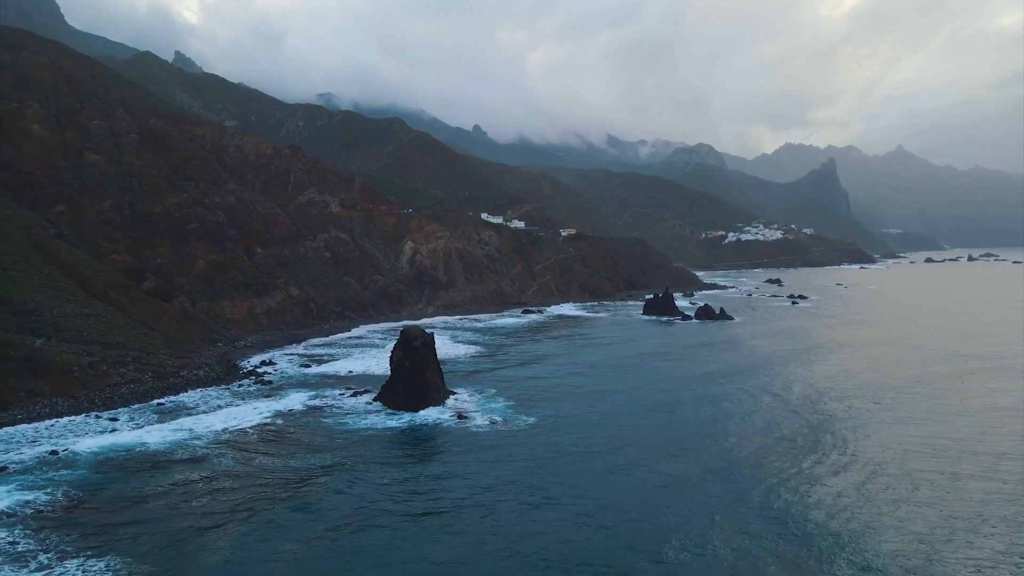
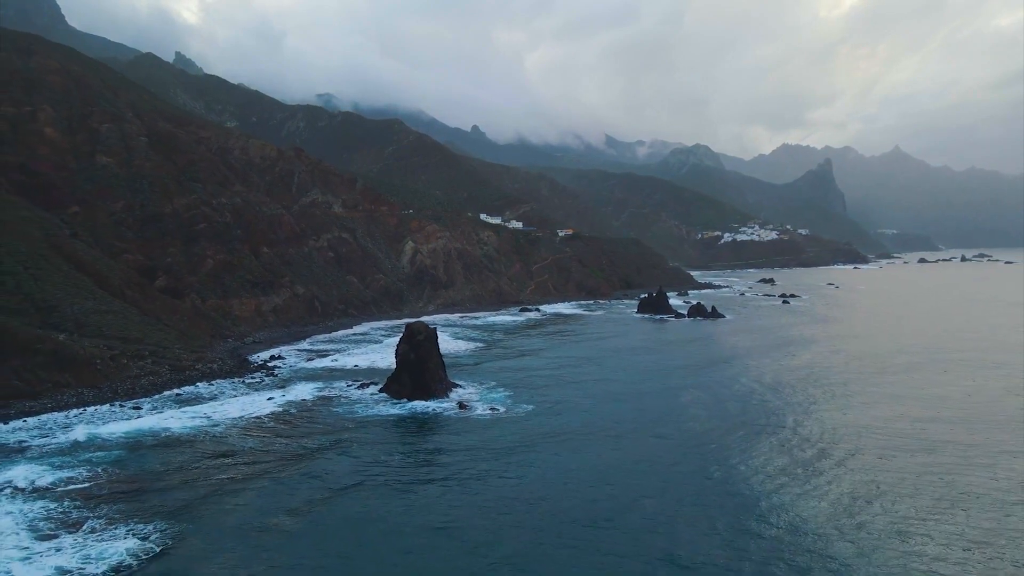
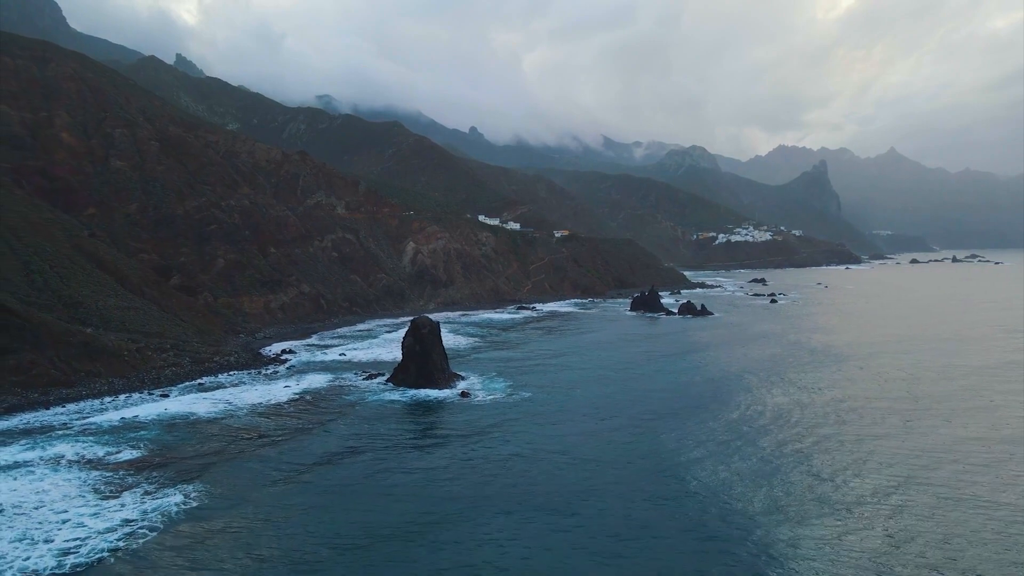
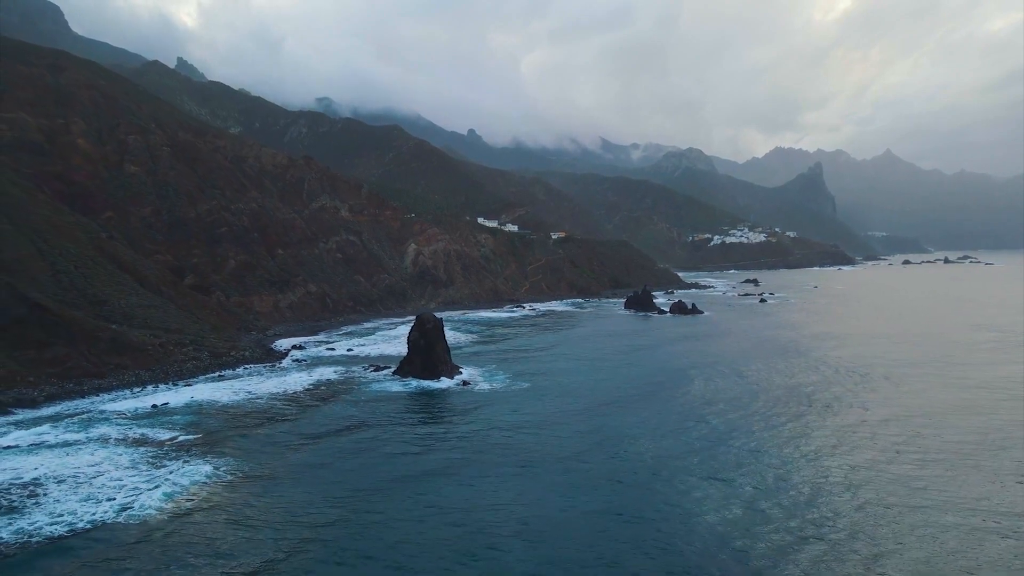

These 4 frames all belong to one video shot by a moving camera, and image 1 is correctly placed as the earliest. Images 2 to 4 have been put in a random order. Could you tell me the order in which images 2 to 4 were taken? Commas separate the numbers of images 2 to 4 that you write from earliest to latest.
2, 3, 4
